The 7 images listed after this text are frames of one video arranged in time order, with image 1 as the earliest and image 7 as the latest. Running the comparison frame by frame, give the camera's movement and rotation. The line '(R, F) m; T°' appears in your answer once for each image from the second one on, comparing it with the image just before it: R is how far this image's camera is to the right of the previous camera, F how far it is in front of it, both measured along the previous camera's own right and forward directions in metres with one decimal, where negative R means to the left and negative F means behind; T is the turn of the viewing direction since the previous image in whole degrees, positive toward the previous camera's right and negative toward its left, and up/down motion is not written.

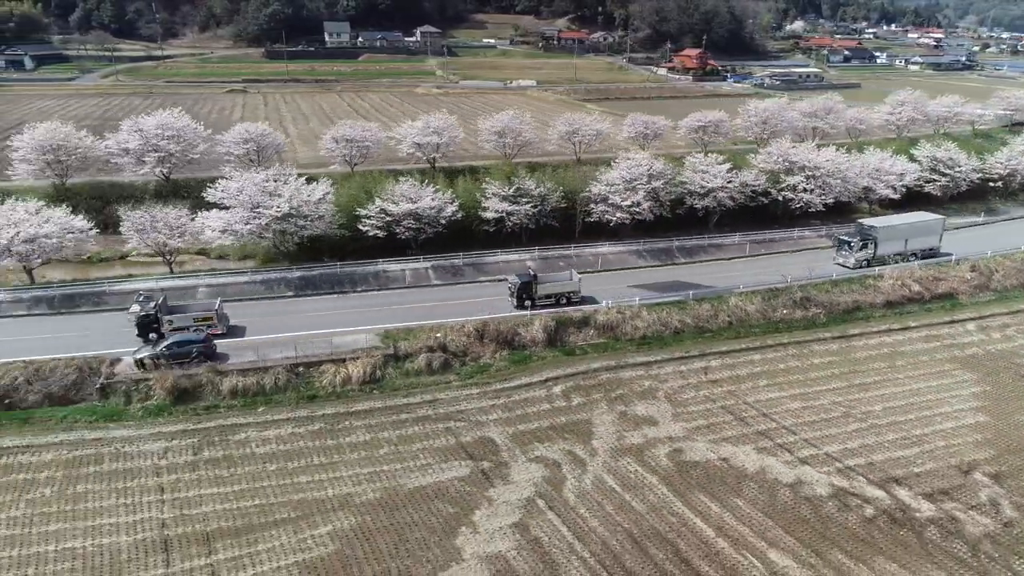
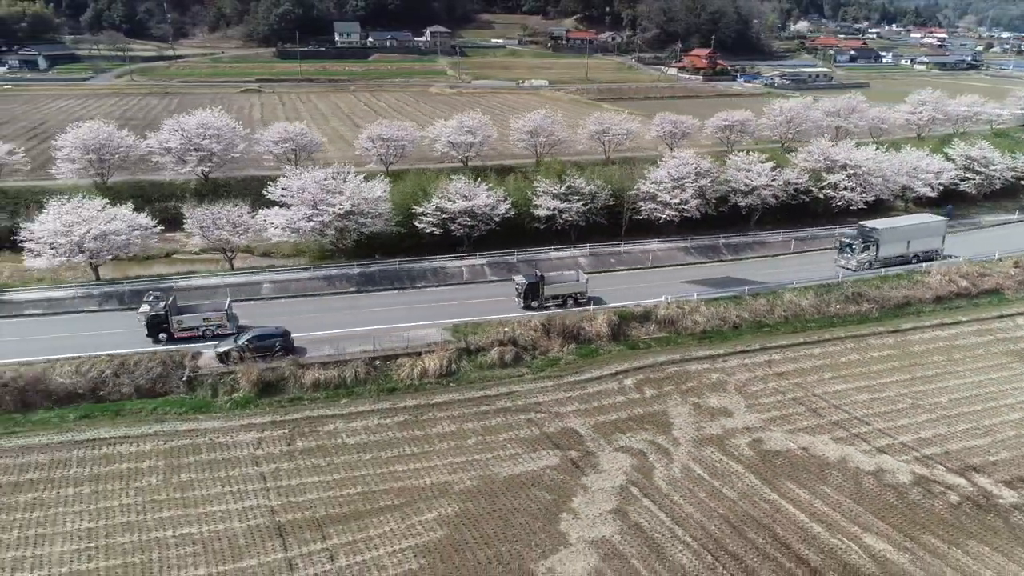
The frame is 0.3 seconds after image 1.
(-2.1, -0.4) m; 0°
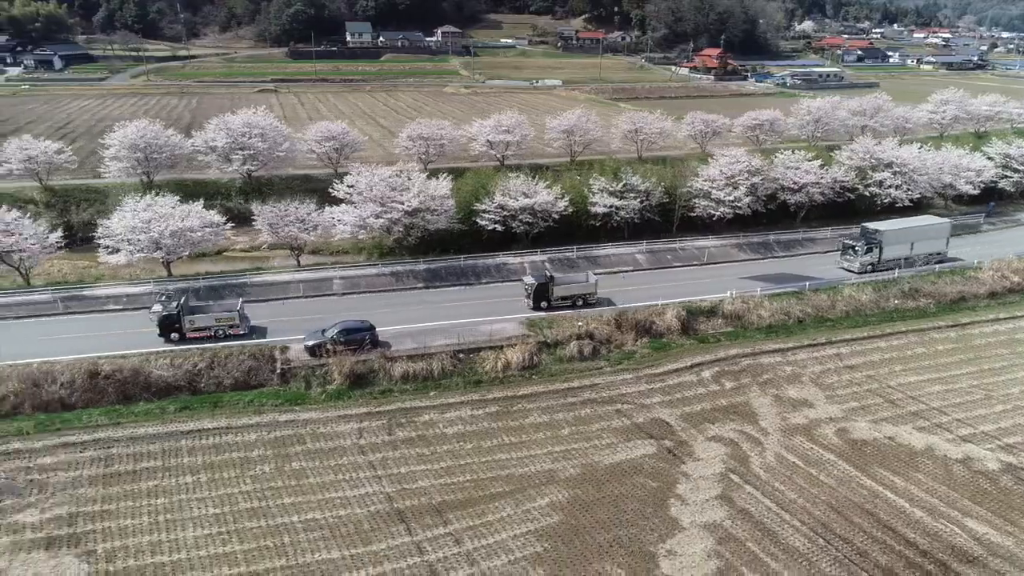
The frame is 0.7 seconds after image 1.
(-2.4, -0.5) m; 0°
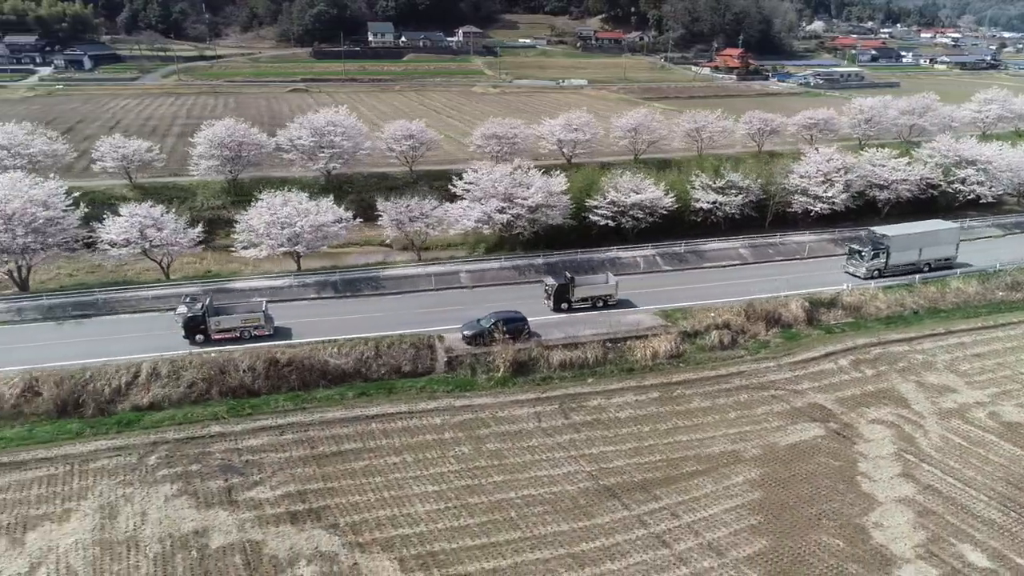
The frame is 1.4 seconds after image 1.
(-4.4, -0.8) m; 0°
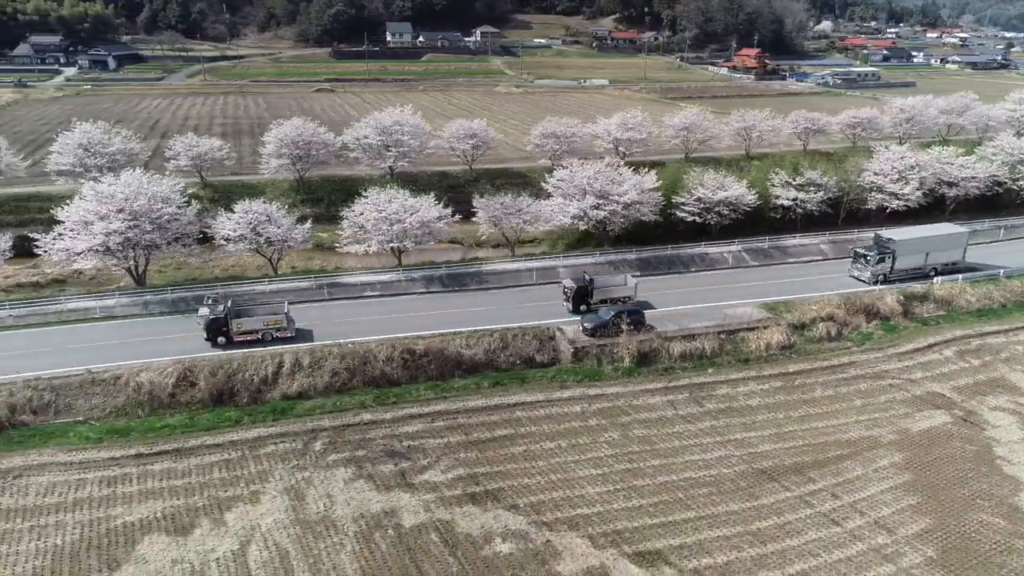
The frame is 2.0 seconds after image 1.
(-3.6, -0.7) m; 0°
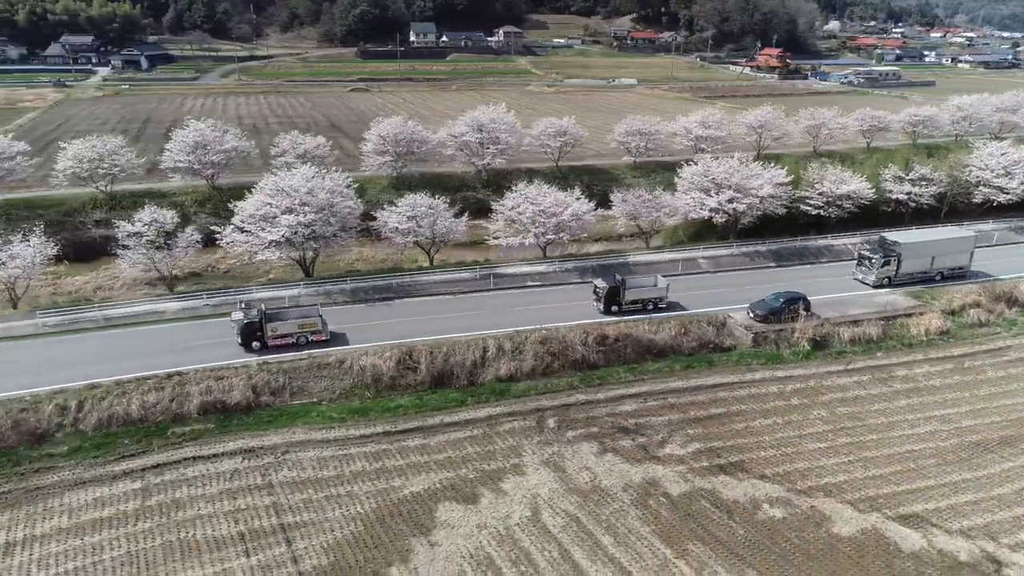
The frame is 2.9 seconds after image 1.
(-5.7, -1.0) m; +1°
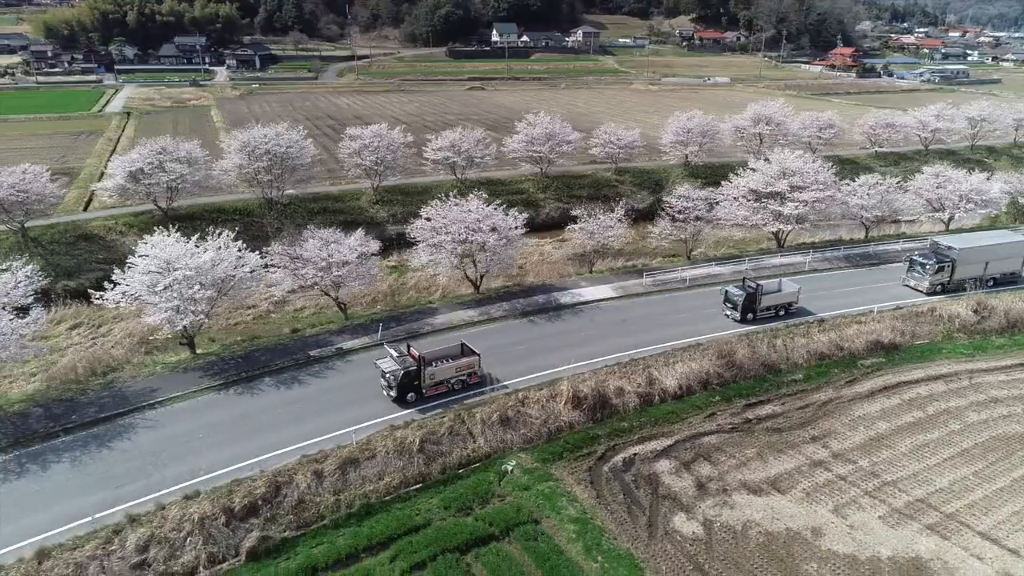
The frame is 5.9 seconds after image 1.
(-18.6, -3.5) m; +2°
